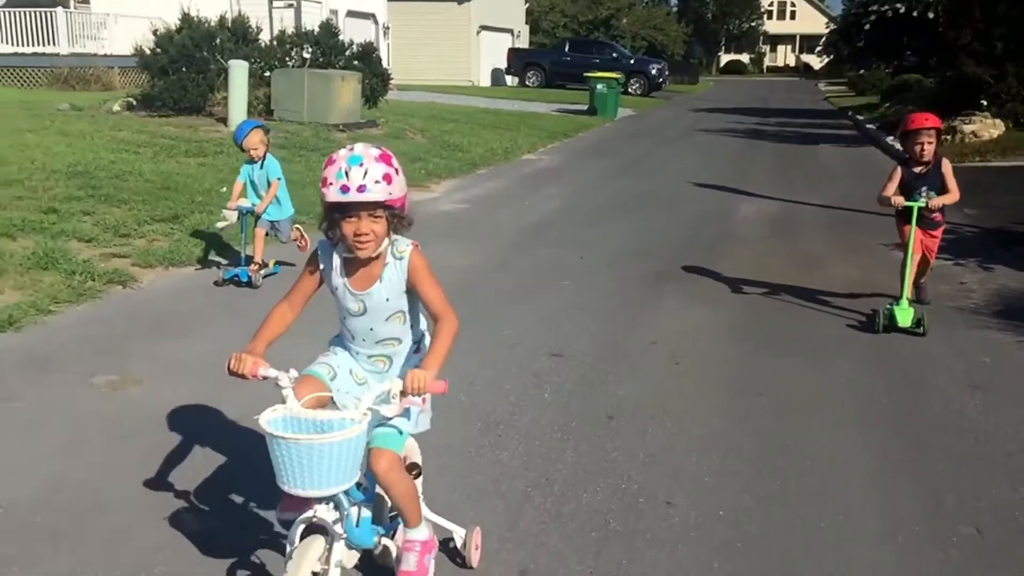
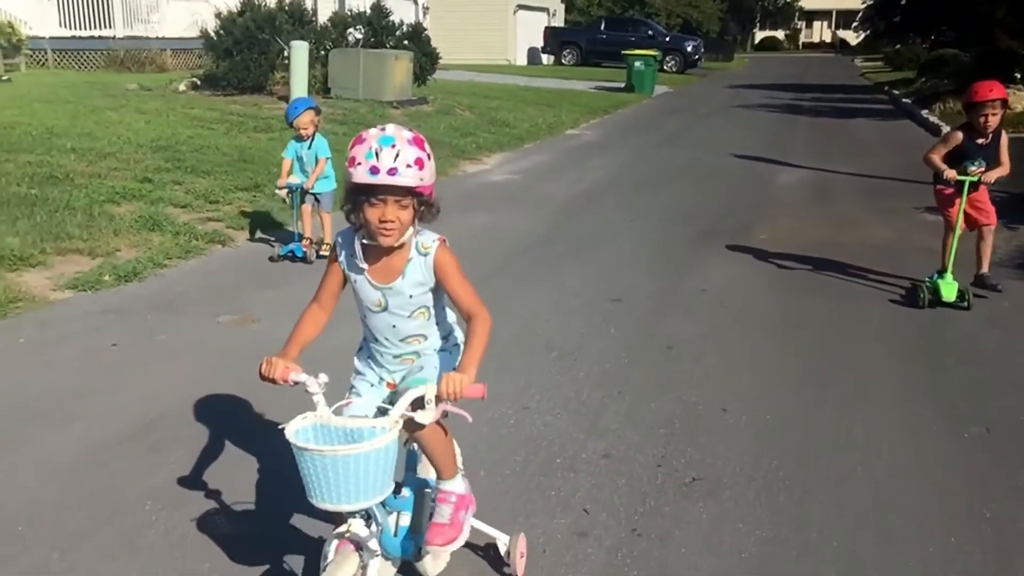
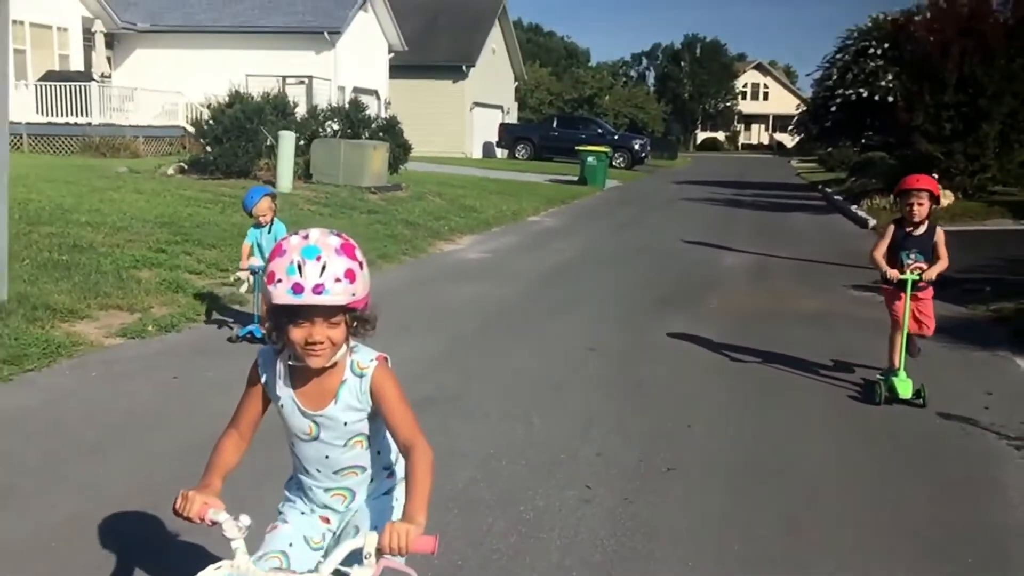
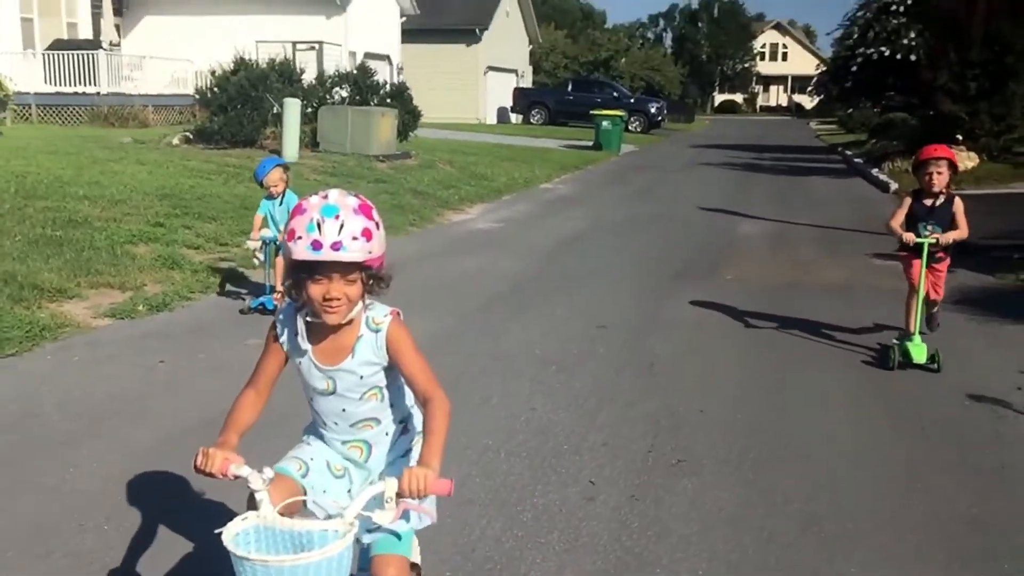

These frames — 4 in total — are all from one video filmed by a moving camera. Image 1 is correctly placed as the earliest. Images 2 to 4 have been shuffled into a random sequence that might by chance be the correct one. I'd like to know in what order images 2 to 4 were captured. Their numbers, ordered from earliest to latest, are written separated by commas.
2, 4, 3
